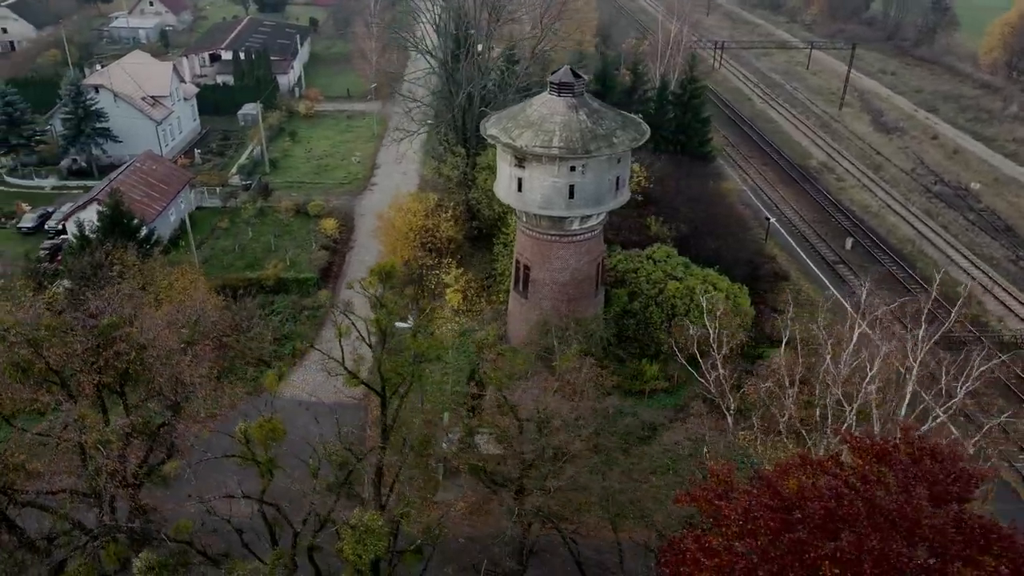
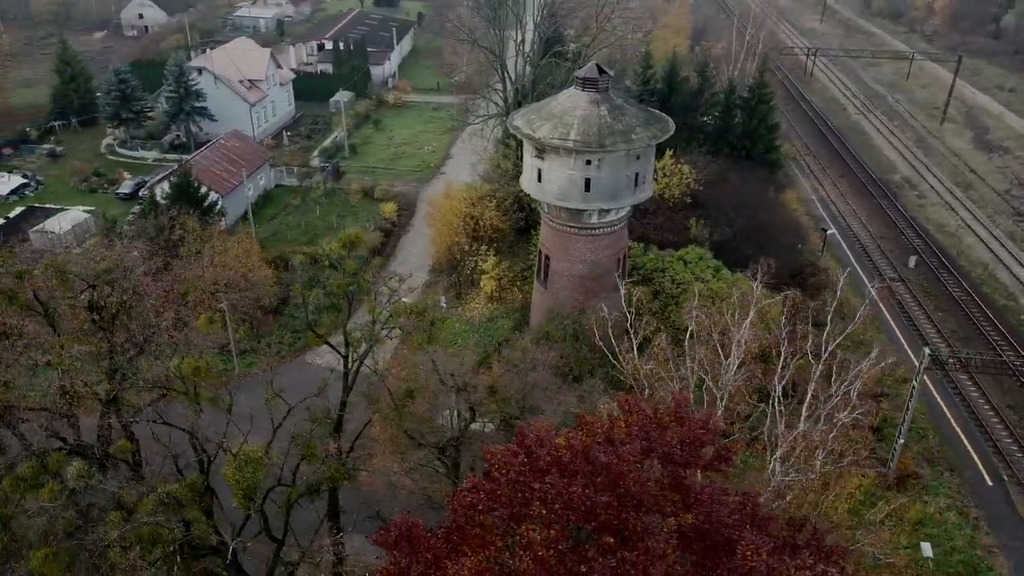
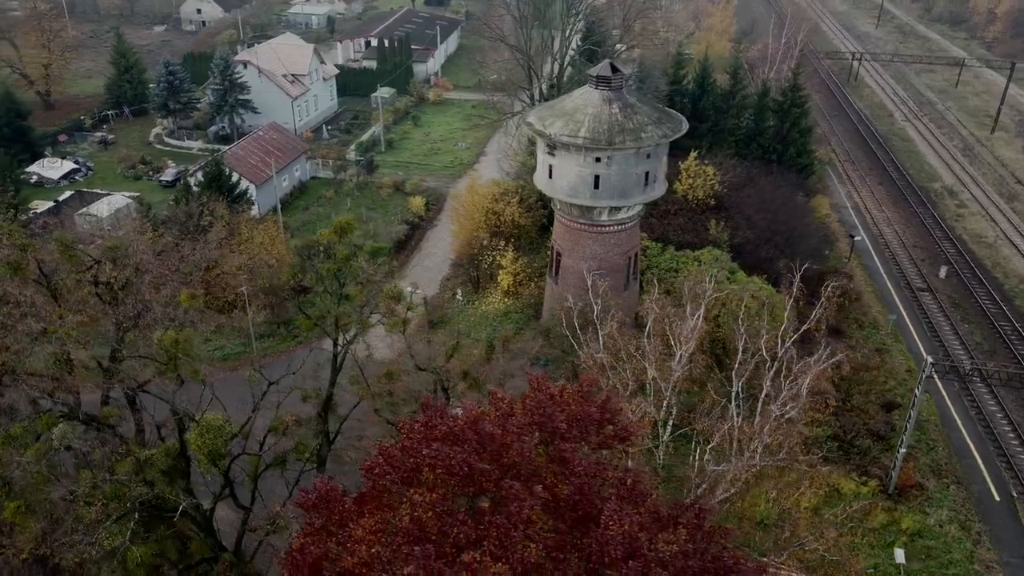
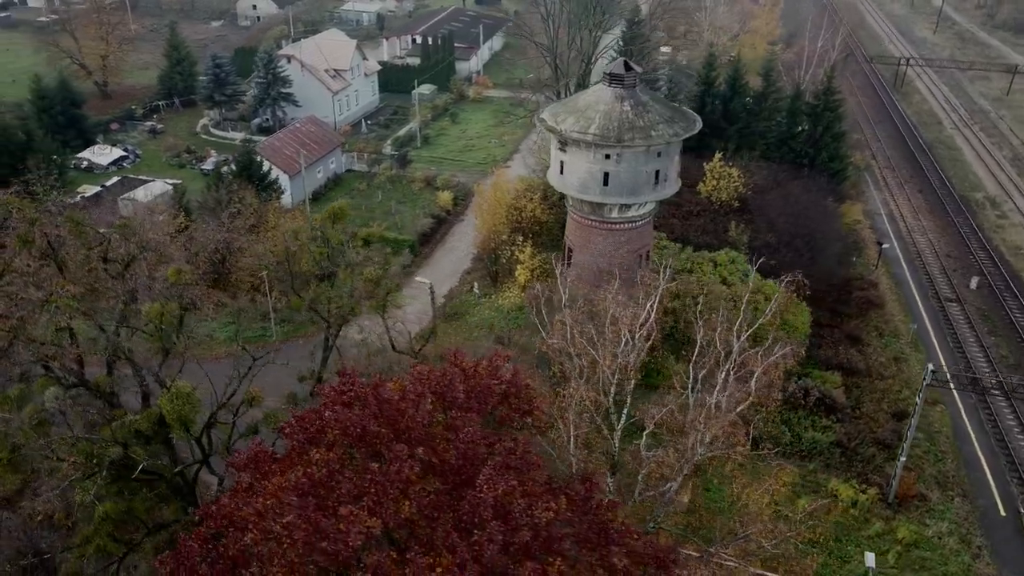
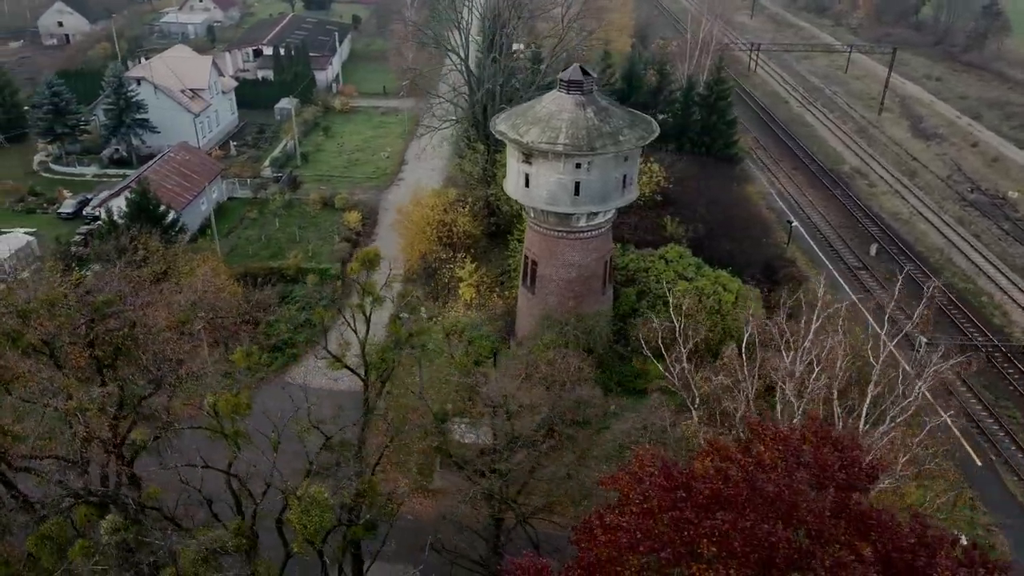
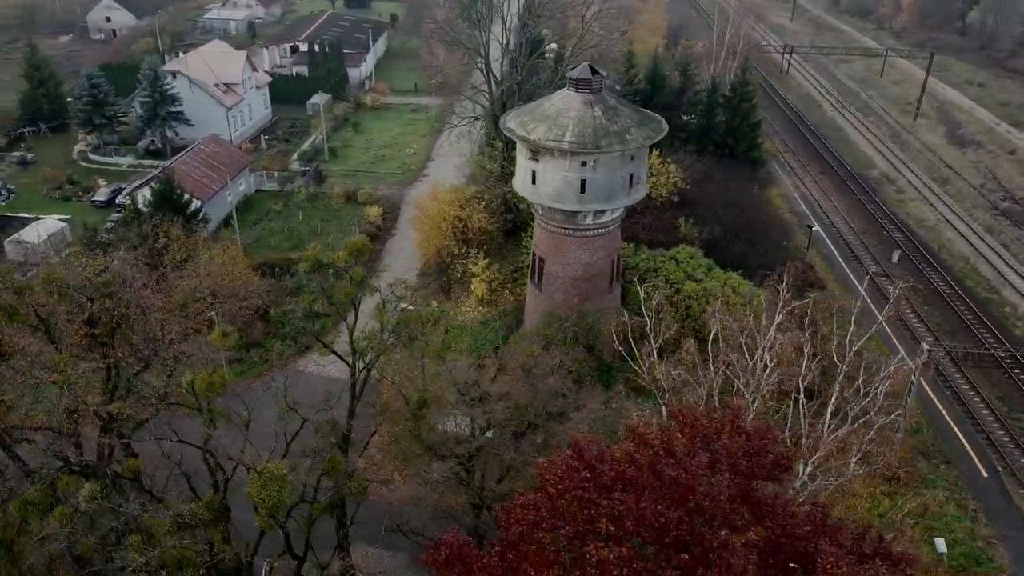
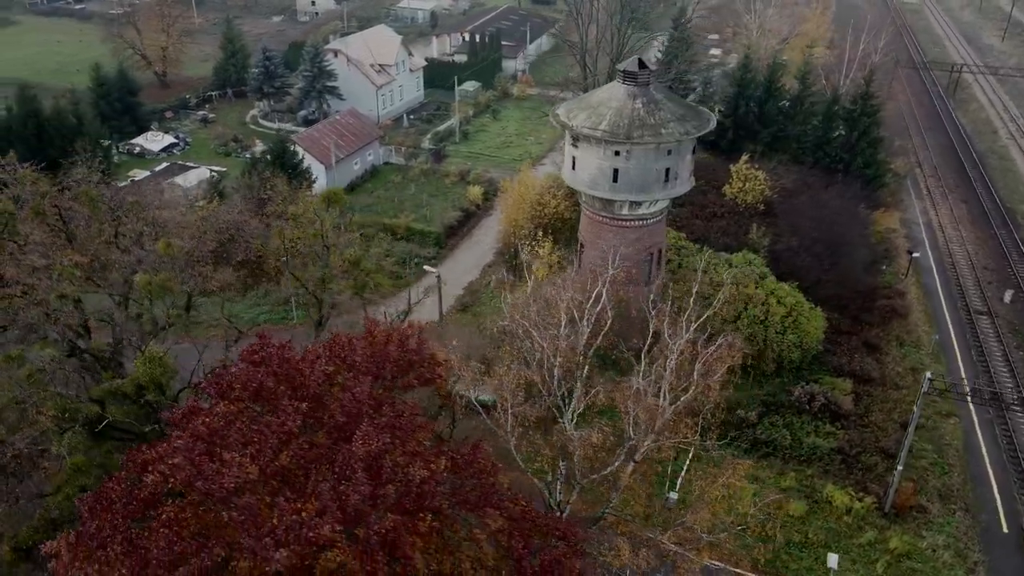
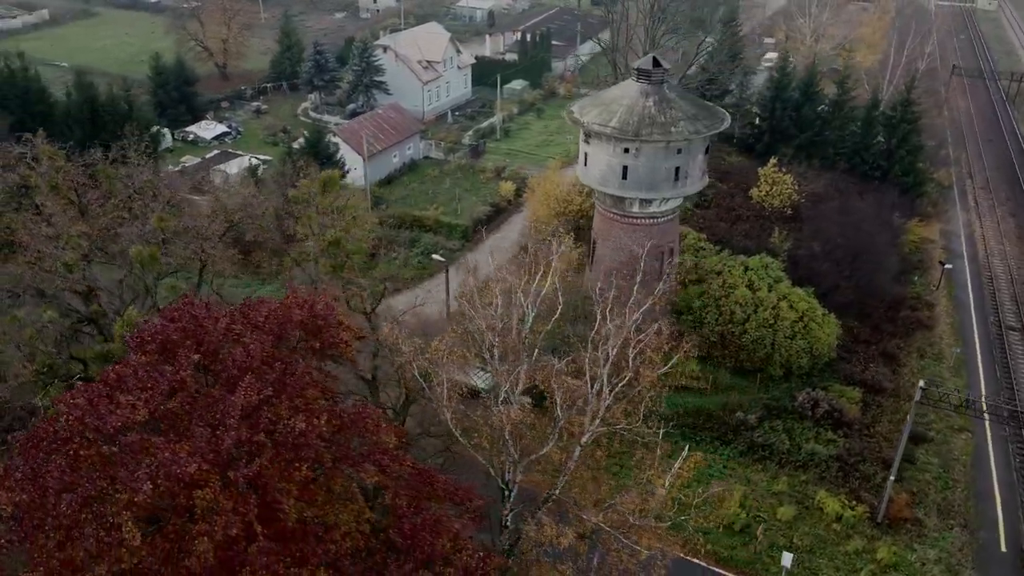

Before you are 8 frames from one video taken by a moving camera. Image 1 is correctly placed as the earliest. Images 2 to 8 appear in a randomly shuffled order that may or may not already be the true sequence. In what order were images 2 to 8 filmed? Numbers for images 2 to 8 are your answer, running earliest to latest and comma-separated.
5, 6, 2, 3, 4, 7, 8
